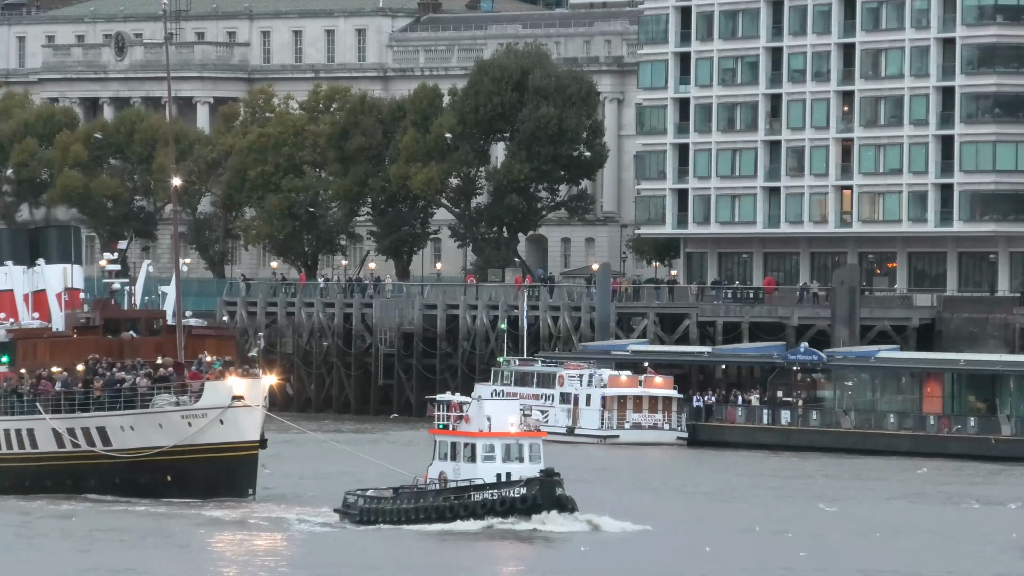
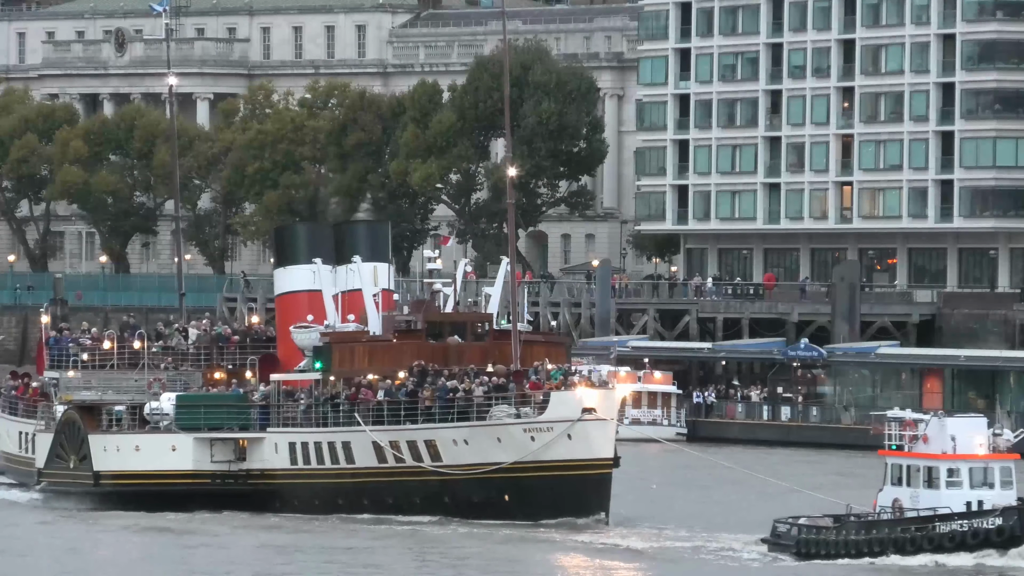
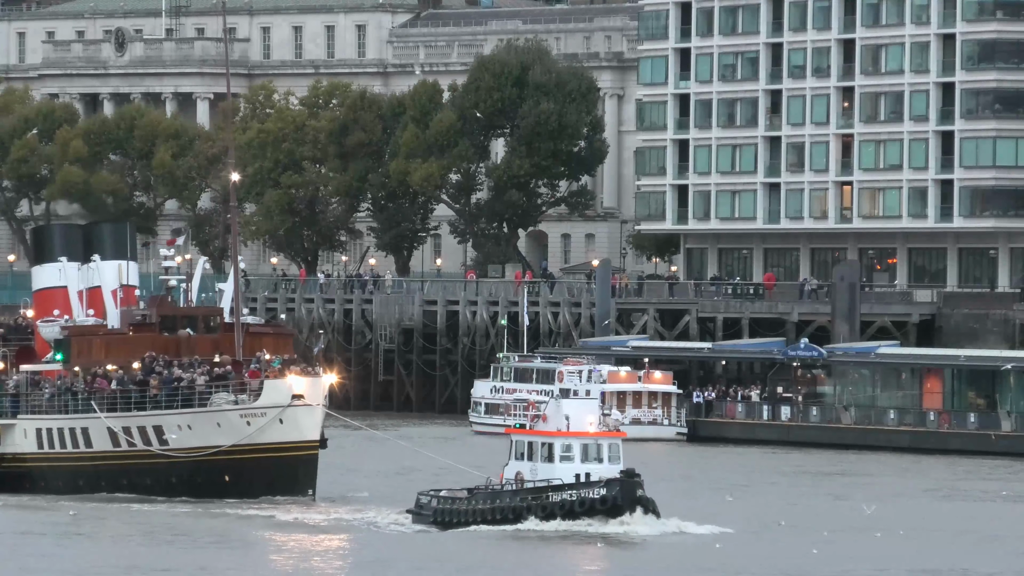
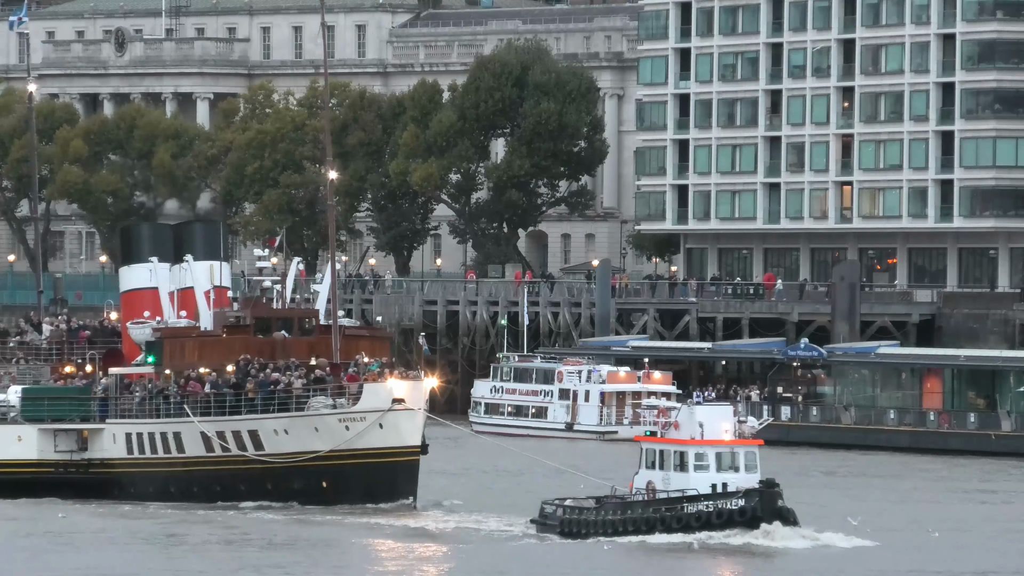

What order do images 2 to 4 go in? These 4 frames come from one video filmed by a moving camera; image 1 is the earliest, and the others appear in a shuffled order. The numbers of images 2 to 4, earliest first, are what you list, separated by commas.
3, 4, 2
